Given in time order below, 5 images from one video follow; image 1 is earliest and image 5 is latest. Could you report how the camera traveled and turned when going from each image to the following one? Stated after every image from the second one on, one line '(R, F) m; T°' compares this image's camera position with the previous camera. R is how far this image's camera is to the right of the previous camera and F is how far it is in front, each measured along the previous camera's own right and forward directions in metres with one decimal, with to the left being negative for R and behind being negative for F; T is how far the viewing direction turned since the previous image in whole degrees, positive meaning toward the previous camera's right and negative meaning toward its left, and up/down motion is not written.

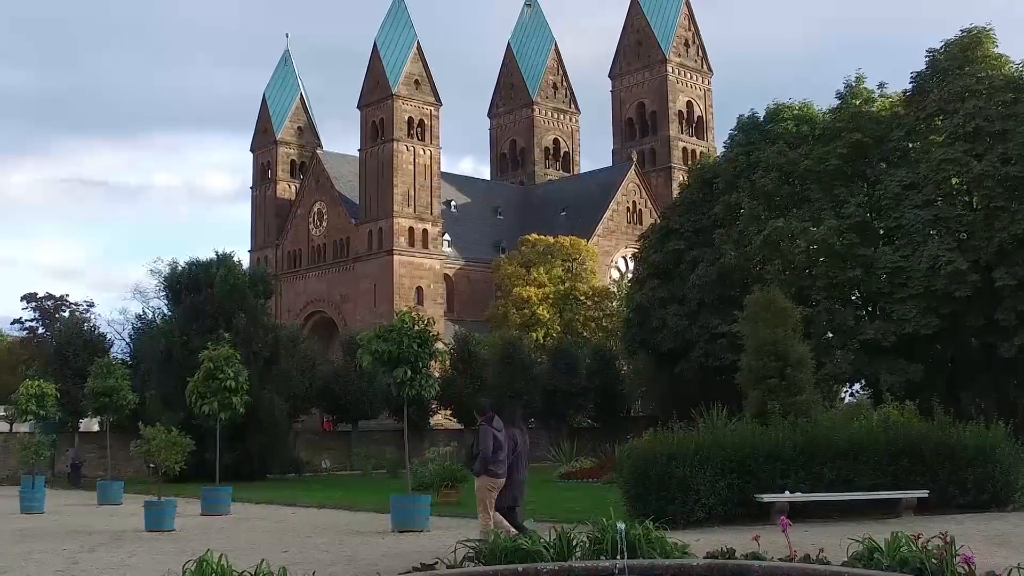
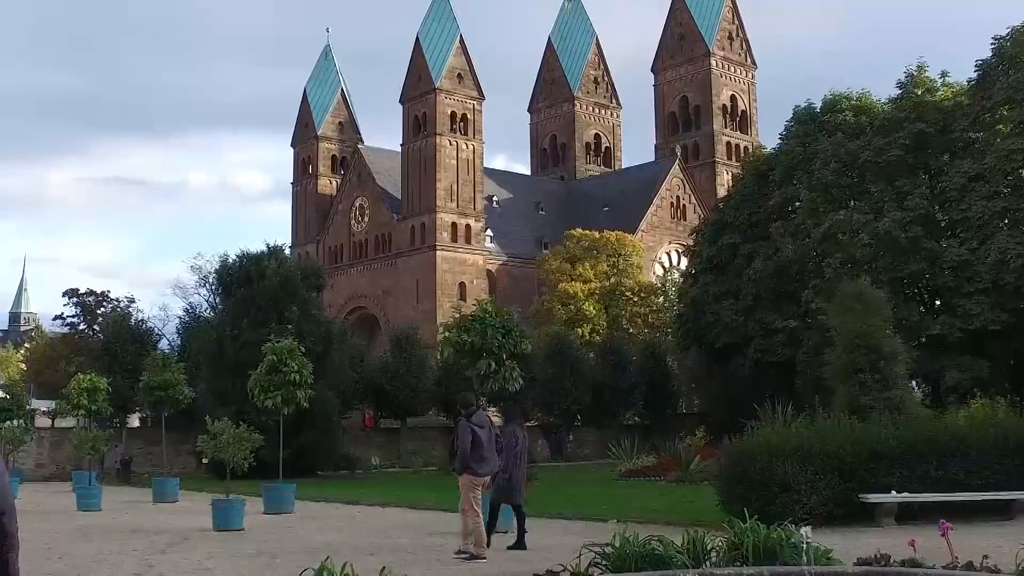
(-0.5, +0.6) m; -1°
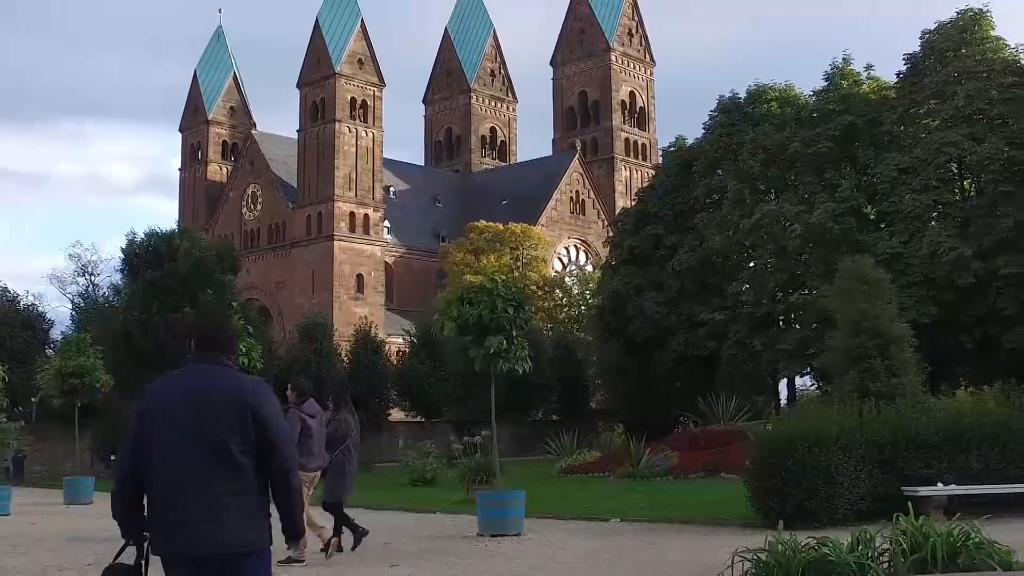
(-1.0, +1.3) m; +5°
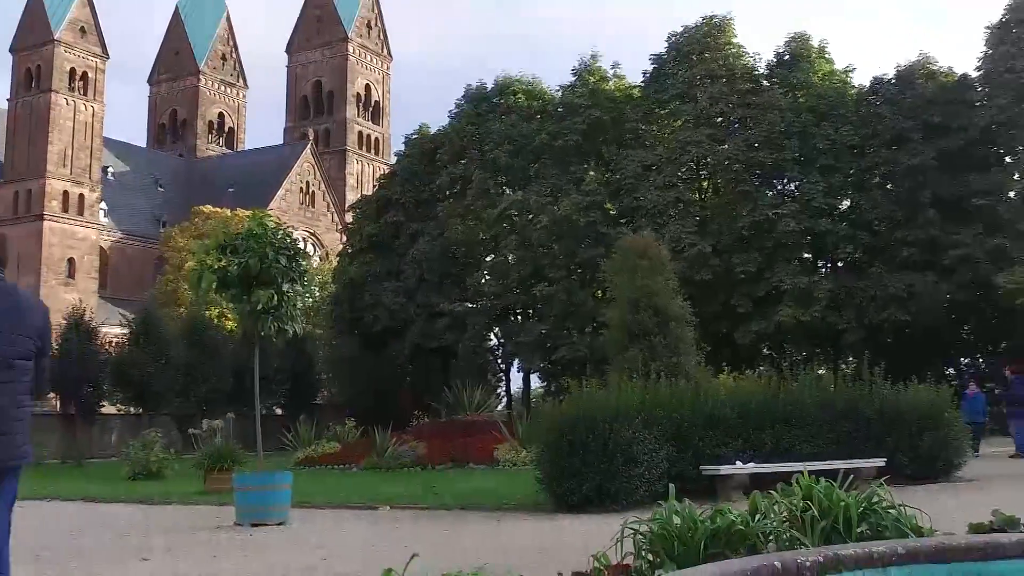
(-0.3, +1.2) m; +12°
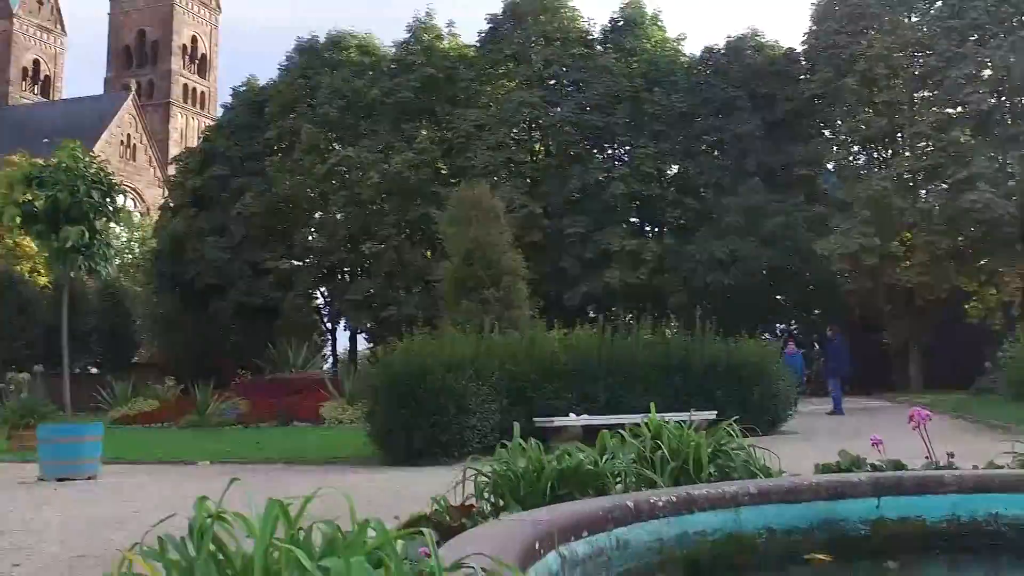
(0.0, +0.3) m; +8°
